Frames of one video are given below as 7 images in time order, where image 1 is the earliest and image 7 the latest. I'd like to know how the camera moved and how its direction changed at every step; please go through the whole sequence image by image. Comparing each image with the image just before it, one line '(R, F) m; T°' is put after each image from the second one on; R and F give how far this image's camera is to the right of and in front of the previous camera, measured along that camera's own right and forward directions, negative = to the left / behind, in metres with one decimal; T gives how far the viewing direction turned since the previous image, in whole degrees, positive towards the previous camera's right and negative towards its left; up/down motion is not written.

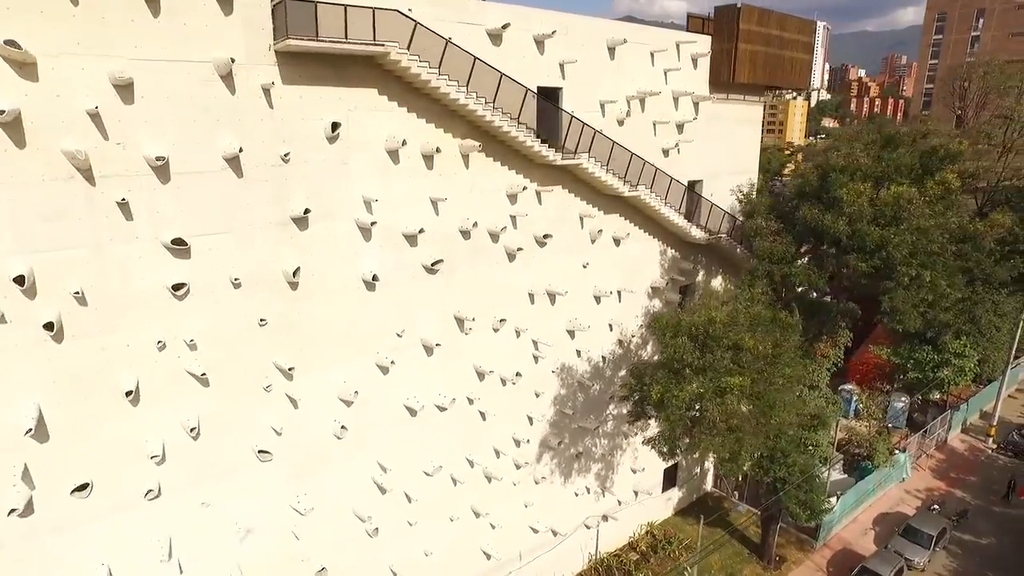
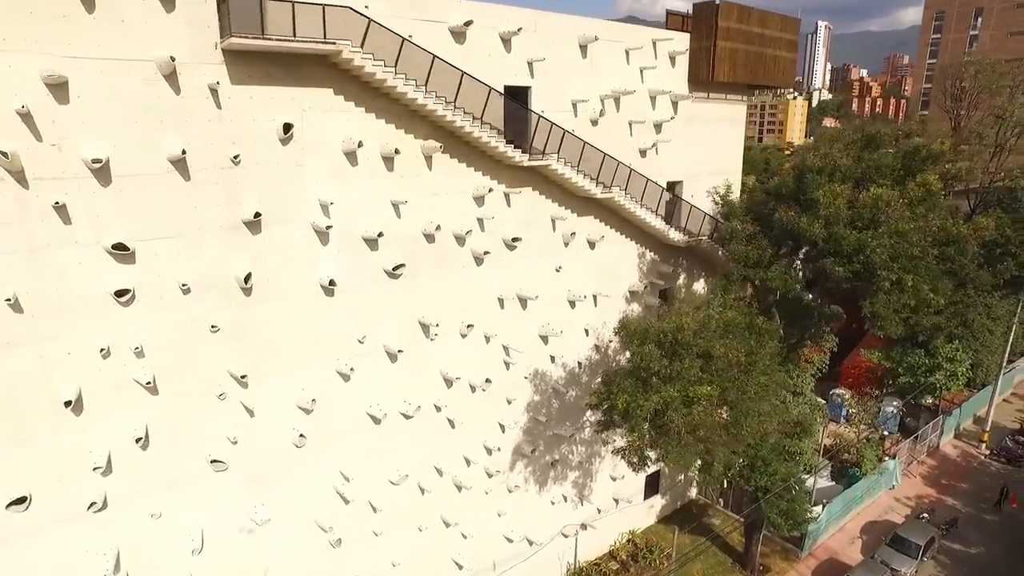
(+0.8, +0.3) m; 0°
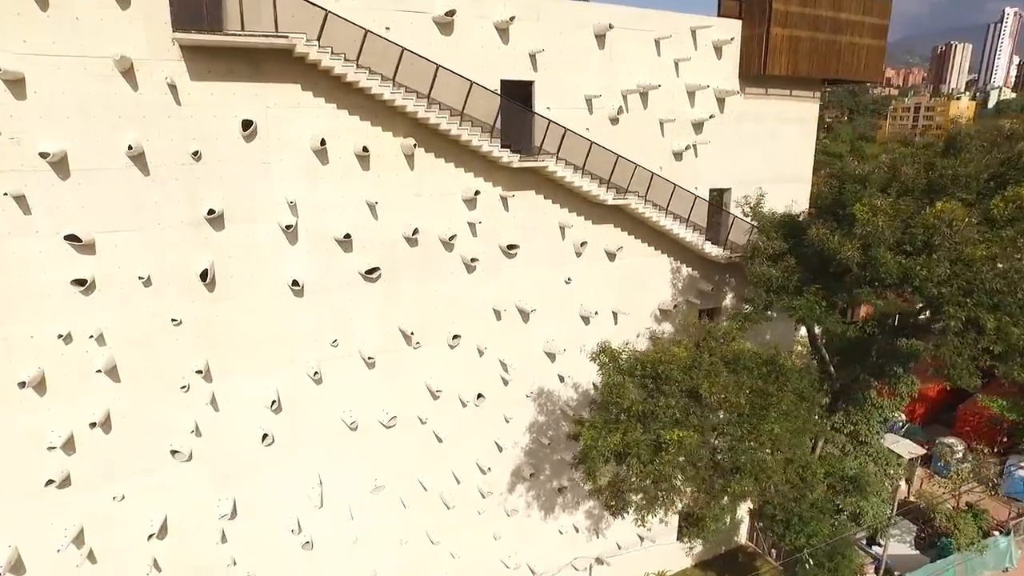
(+2.7, +1.3) m; -12°
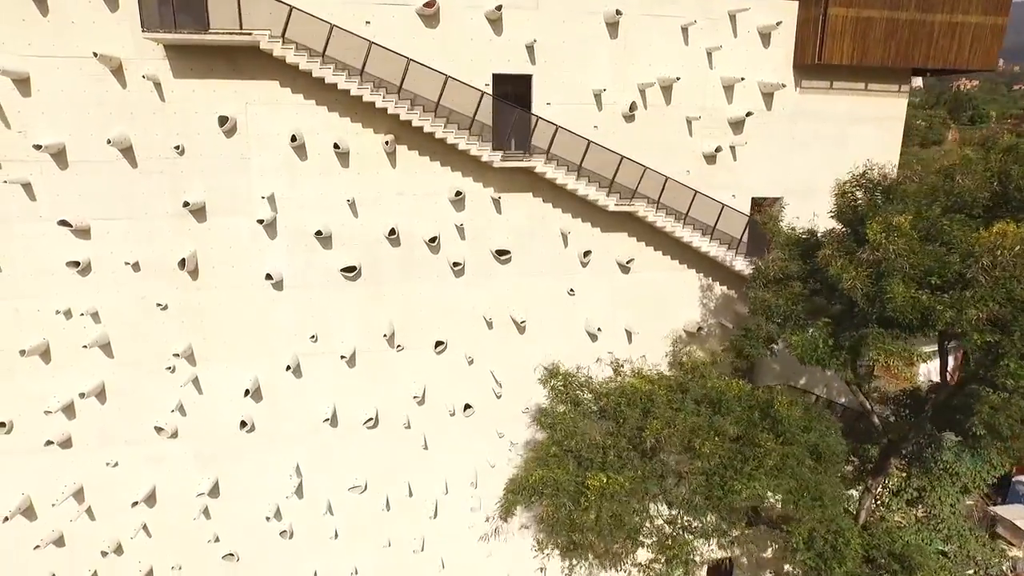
(+2.9, +1.1) m; -13°
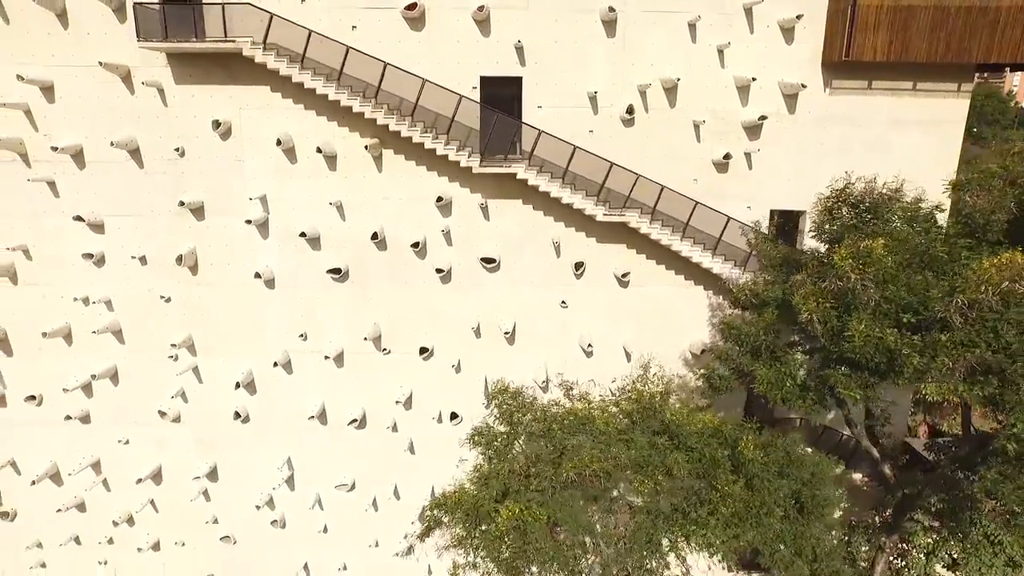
(+2.2, +0.6) m; -10°
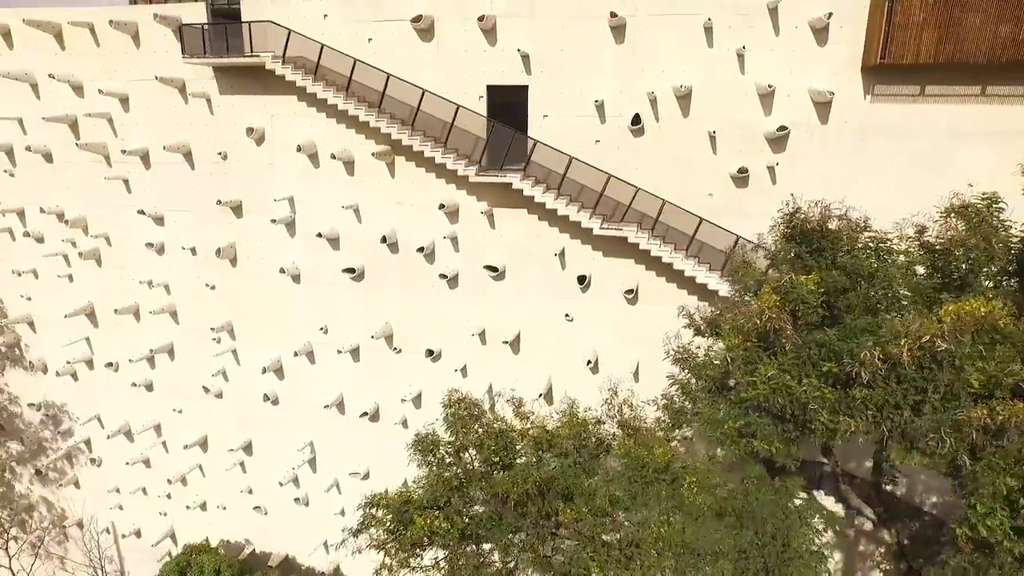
(+2.4, +0.3) m; -12°
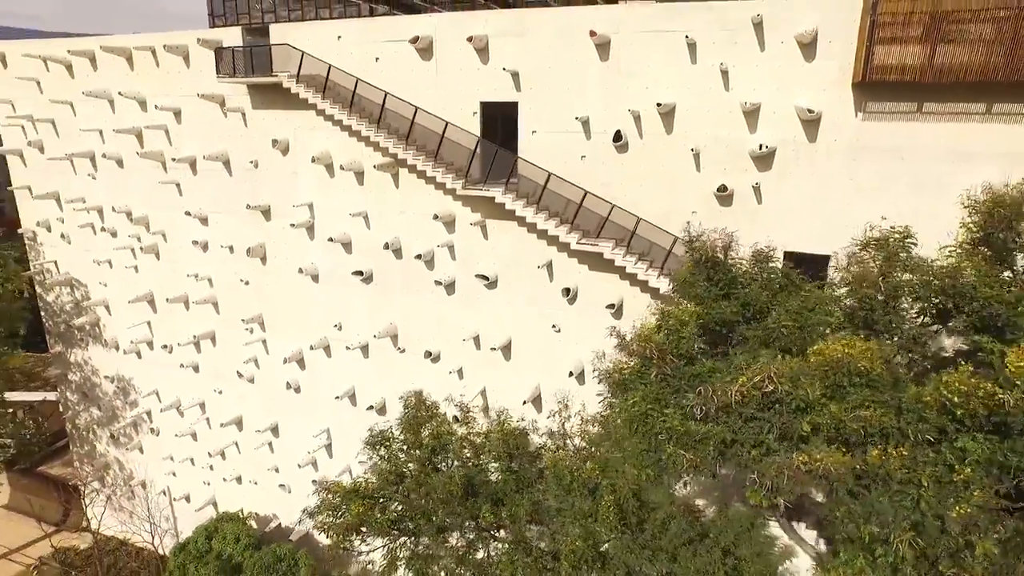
(+2.0, -0.2) m; -9°
